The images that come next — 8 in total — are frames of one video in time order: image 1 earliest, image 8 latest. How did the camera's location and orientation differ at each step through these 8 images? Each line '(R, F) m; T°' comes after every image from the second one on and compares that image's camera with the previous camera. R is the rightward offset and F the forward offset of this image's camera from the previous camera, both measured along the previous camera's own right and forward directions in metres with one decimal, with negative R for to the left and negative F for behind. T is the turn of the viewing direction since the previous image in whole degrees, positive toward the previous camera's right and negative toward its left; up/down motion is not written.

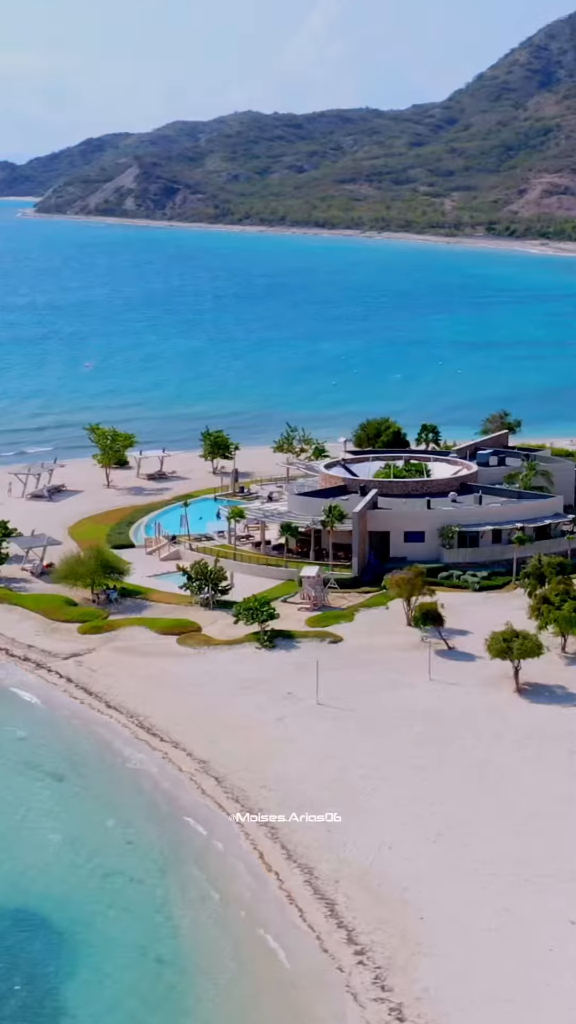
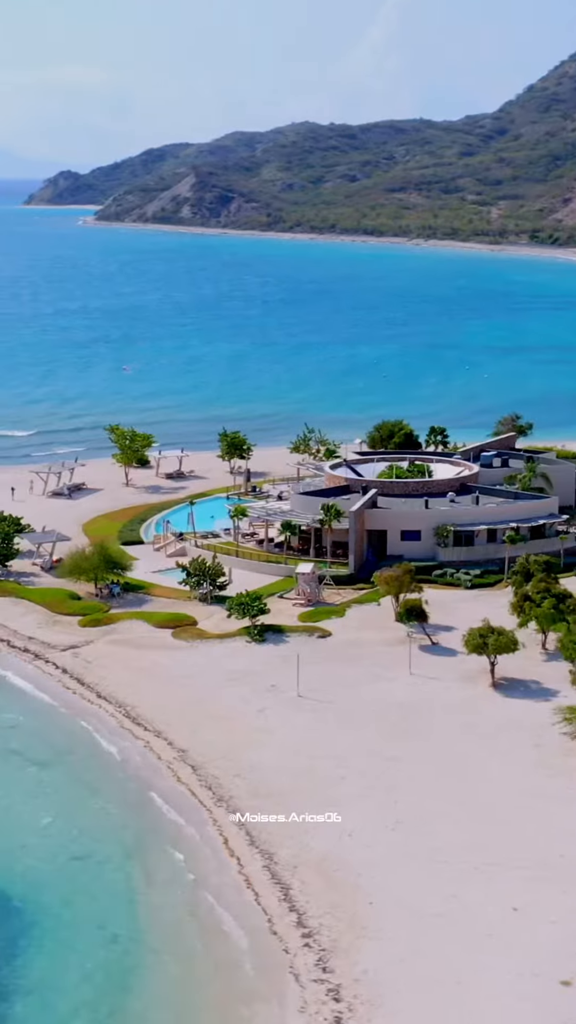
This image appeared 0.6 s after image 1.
(+2.4, -0.4) m; -2°
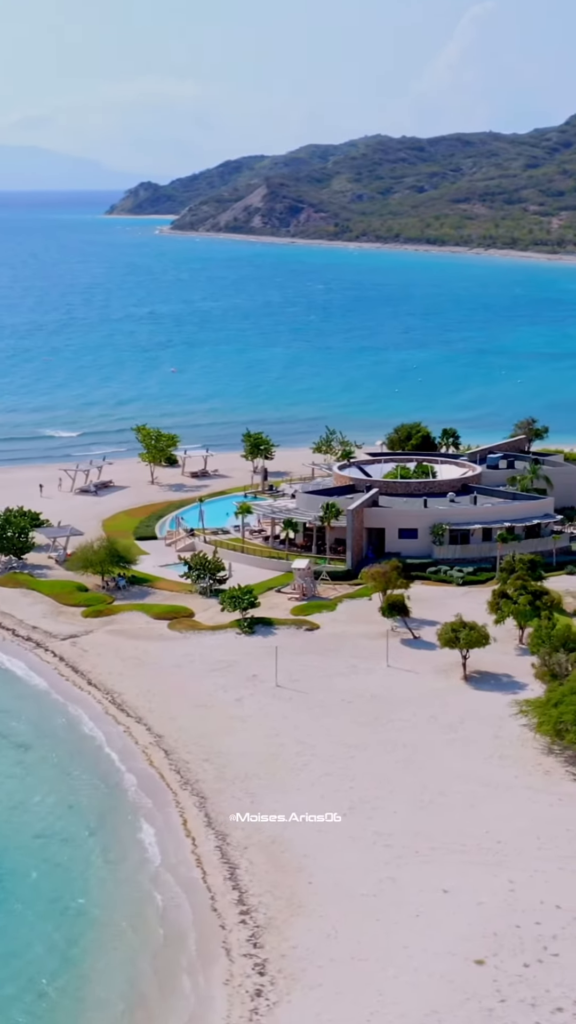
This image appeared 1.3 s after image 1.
(+3.1, -0.5) m; -3°
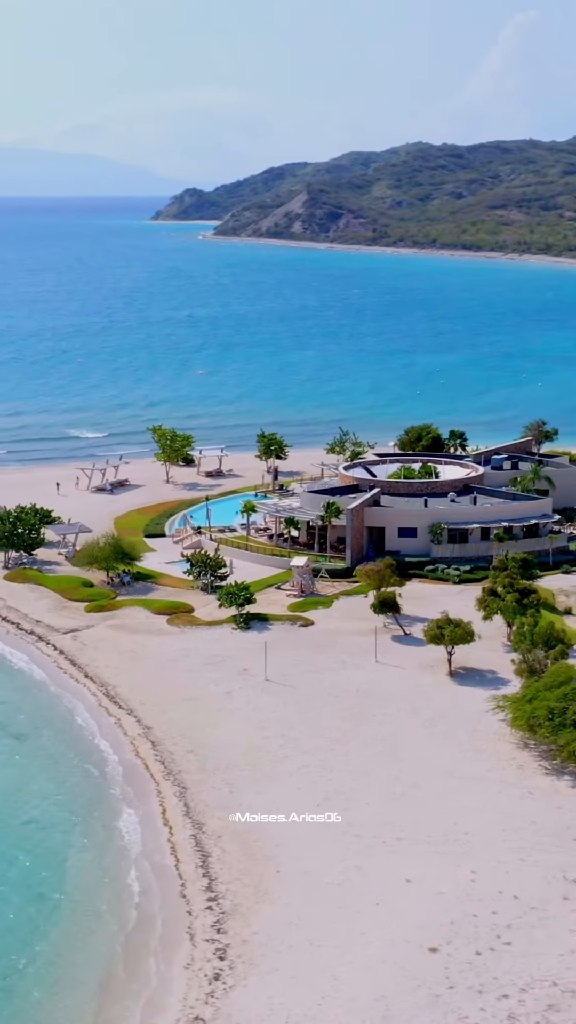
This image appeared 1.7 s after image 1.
(+1.7, -0.3) m; -2°
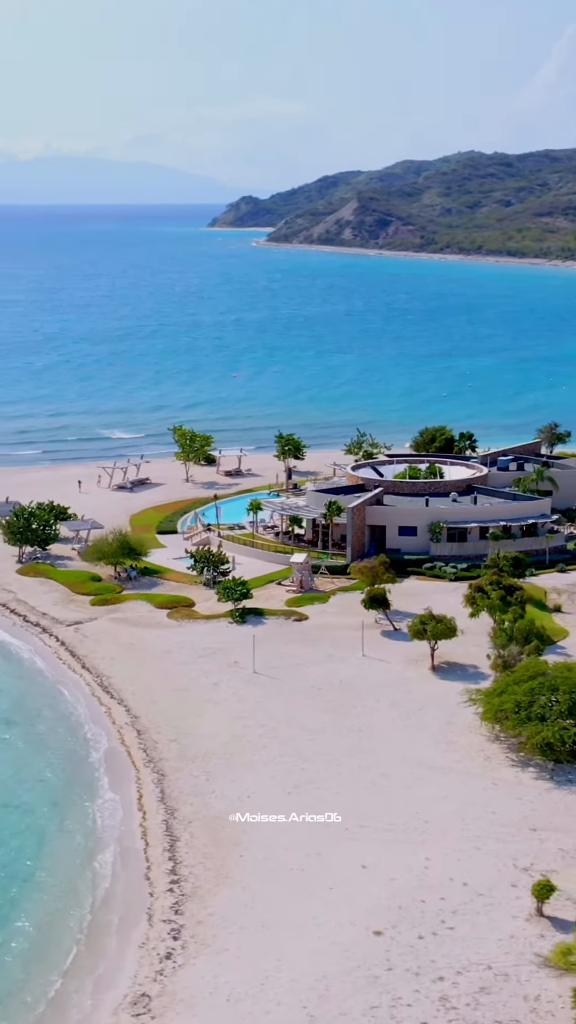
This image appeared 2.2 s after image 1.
(+2.1, -0.3) m; -2°
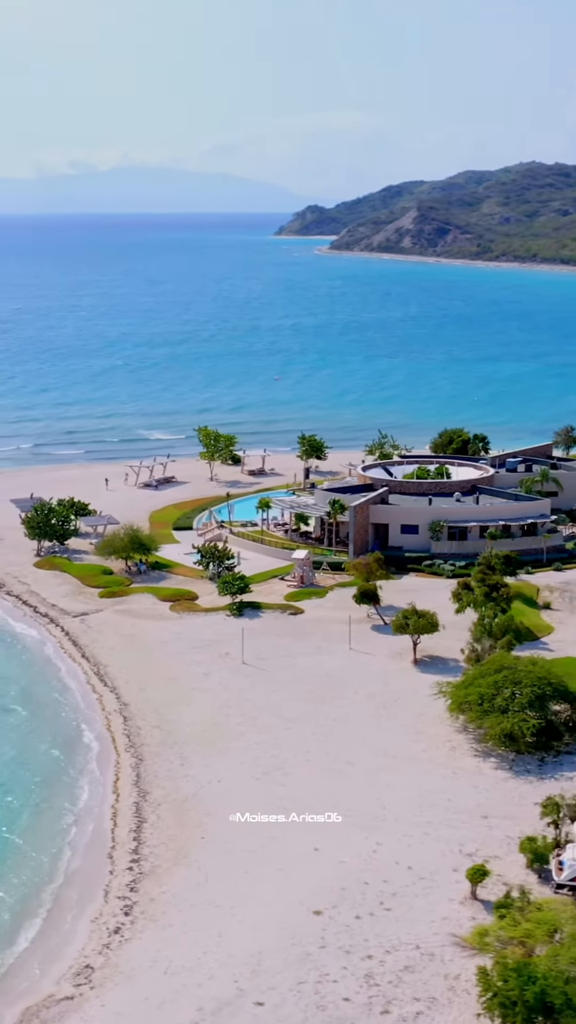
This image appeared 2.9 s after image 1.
(+2.4, -0.4) m; -2°
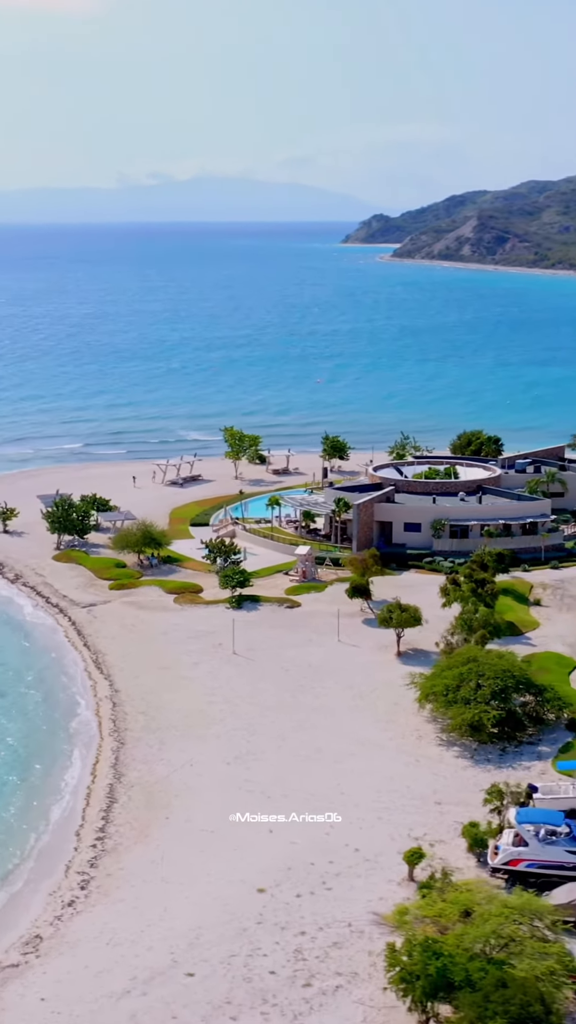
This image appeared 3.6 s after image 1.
(+2.4, -0.4) m; -2°
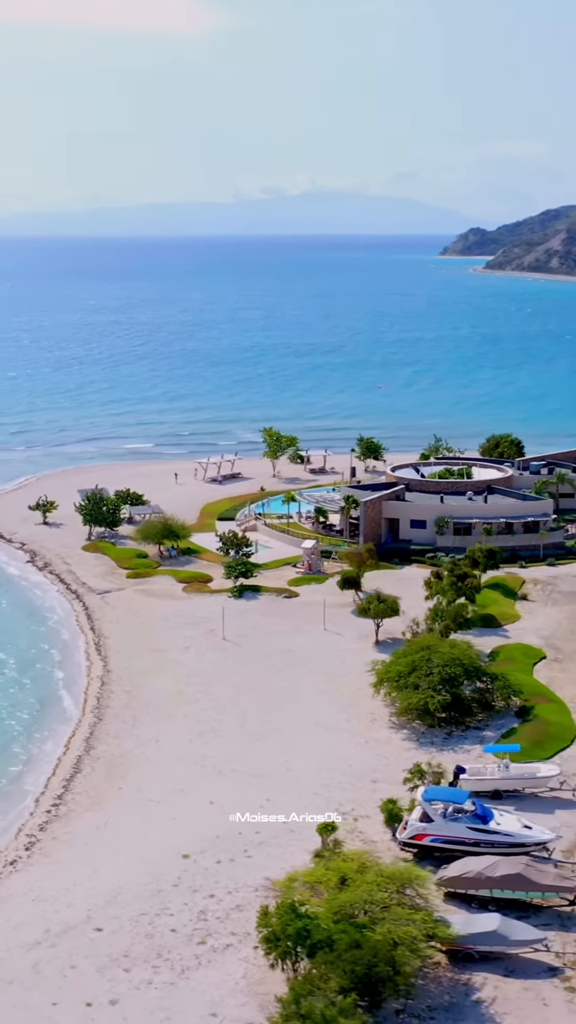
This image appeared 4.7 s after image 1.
(+3.5, -0.6) m; -4°
